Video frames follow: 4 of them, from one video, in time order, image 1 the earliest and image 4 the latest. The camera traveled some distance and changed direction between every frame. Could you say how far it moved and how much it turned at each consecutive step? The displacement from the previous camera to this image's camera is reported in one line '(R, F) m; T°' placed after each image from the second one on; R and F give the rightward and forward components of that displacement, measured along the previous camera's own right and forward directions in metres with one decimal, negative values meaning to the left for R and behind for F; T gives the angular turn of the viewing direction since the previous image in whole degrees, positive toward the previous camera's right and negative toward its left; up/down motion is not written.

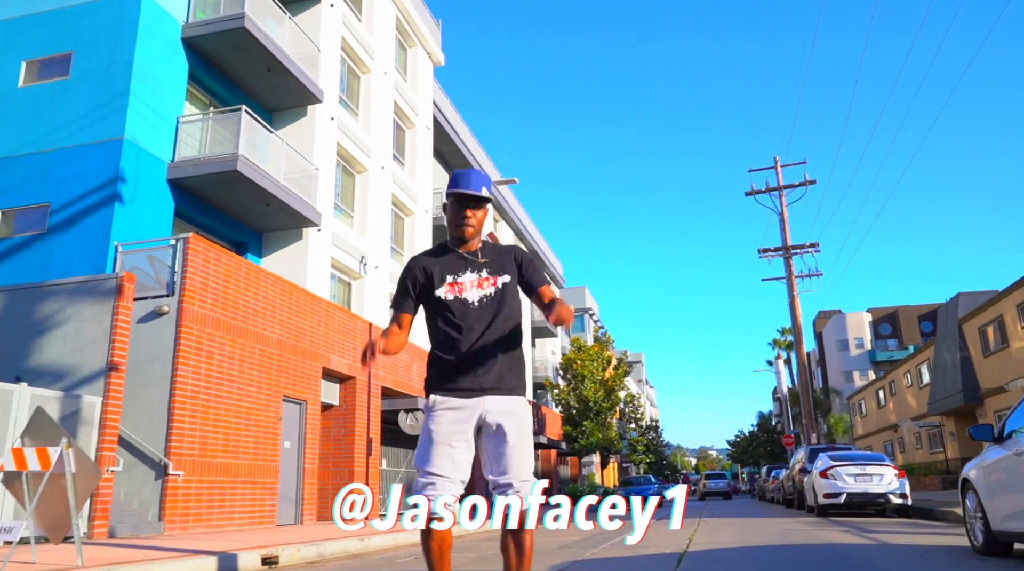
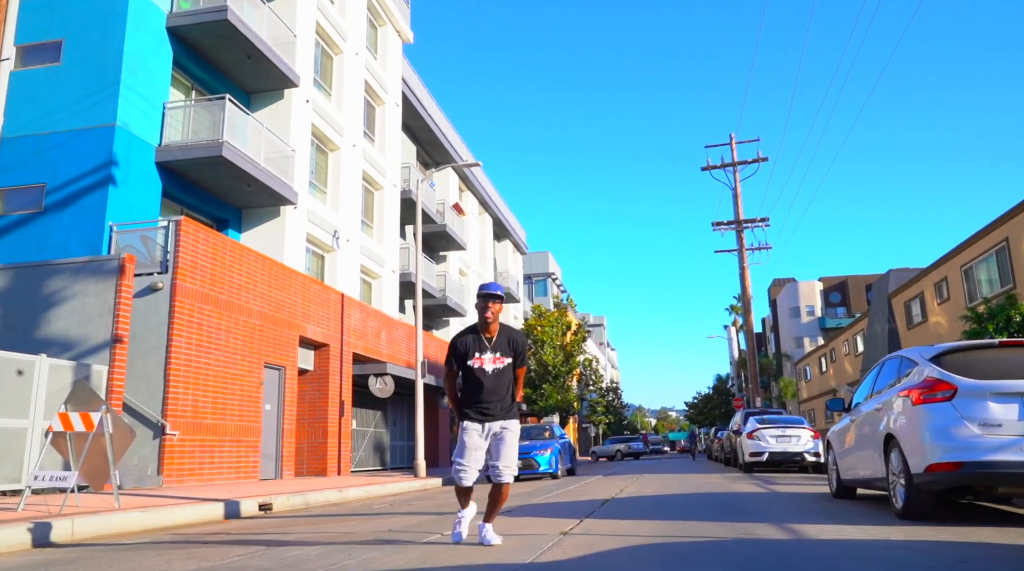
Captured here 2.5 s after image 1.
(+0.1, -1.4) m; +3°
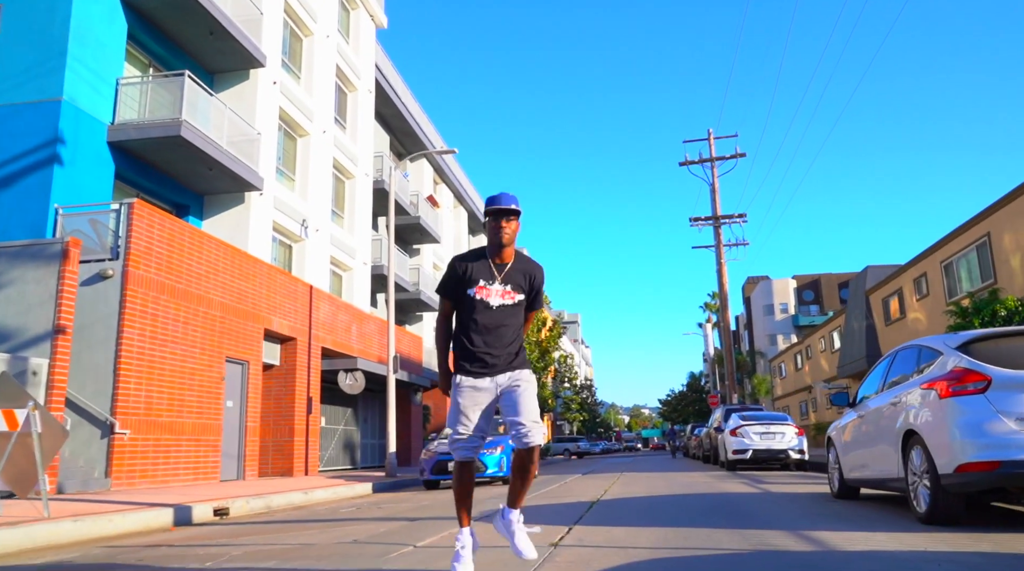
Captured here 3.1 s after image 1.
(-0.1, +0.7) m; +2°
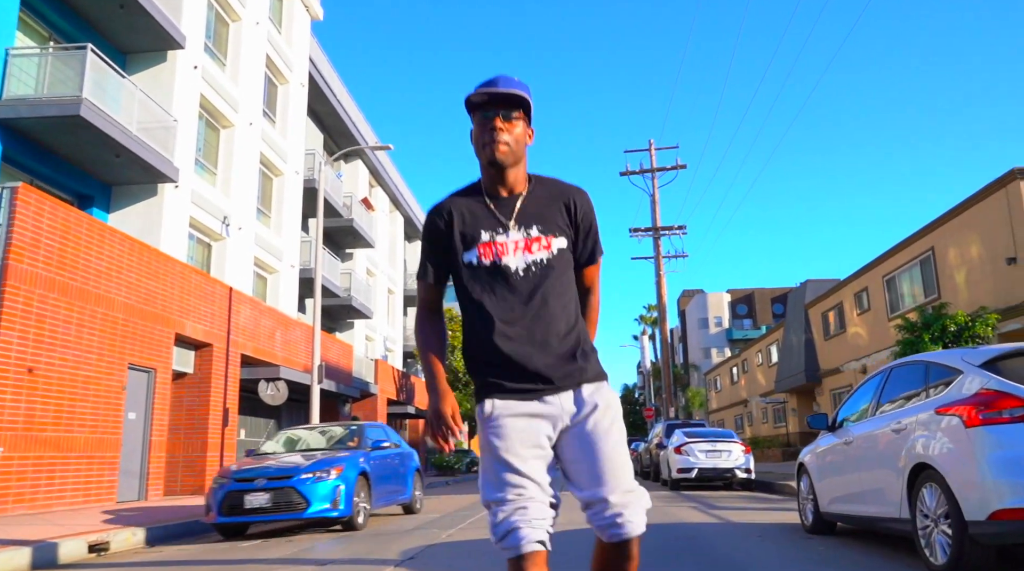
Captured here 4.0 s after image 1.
(0.0, +0.9) m; +5°
